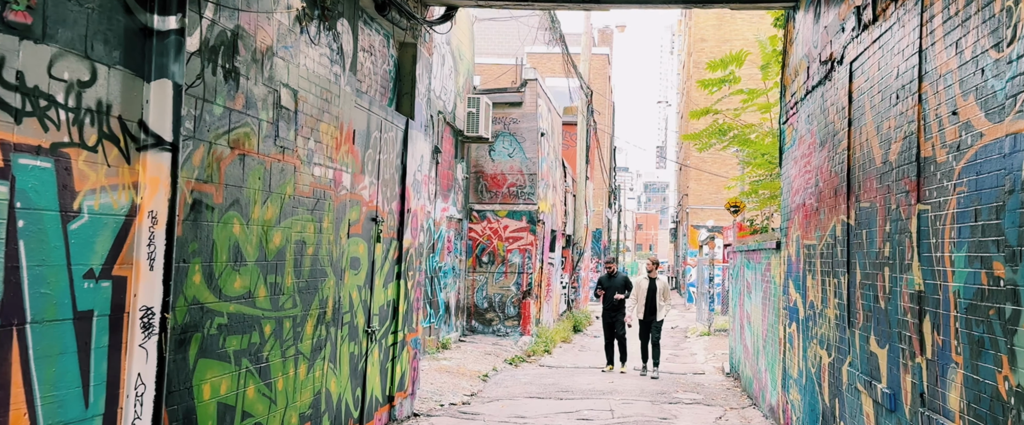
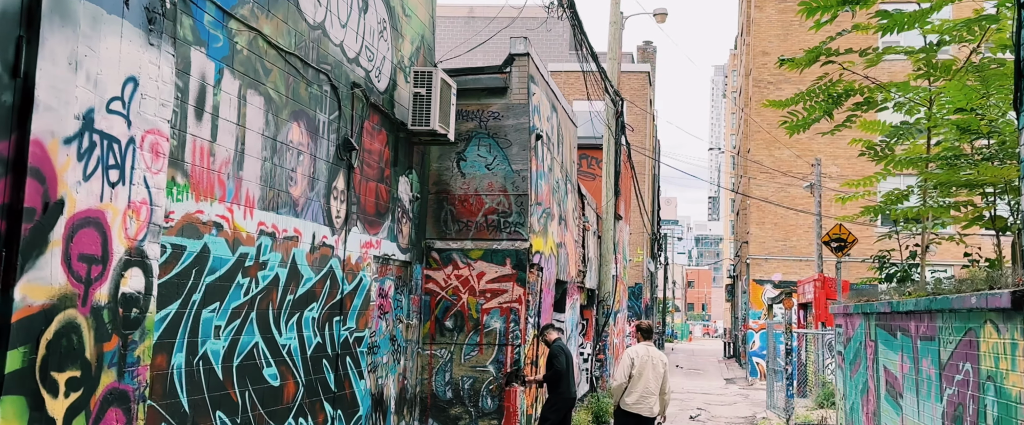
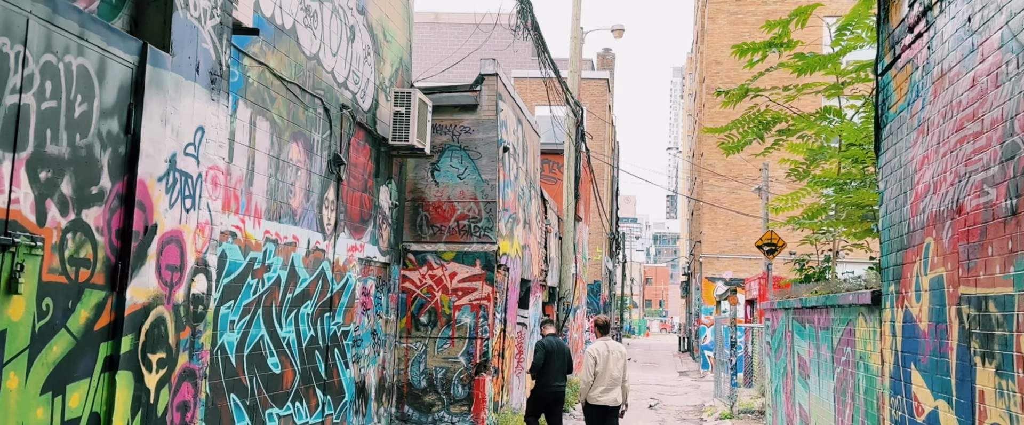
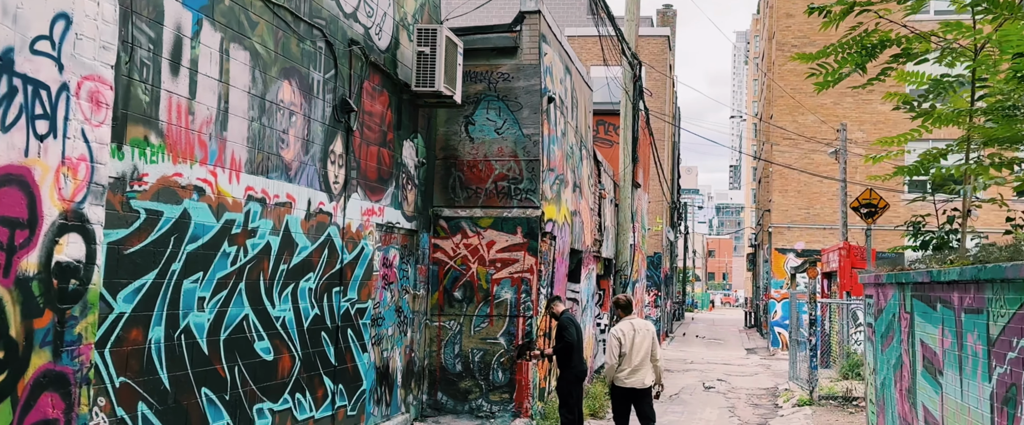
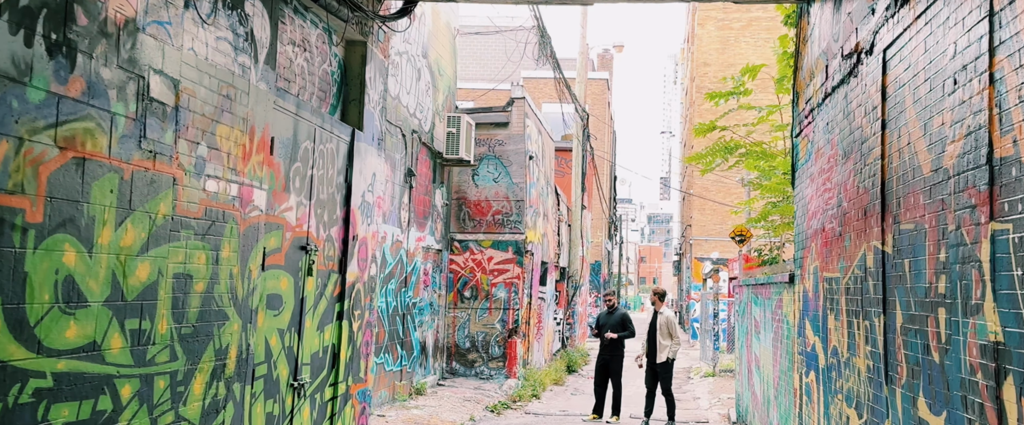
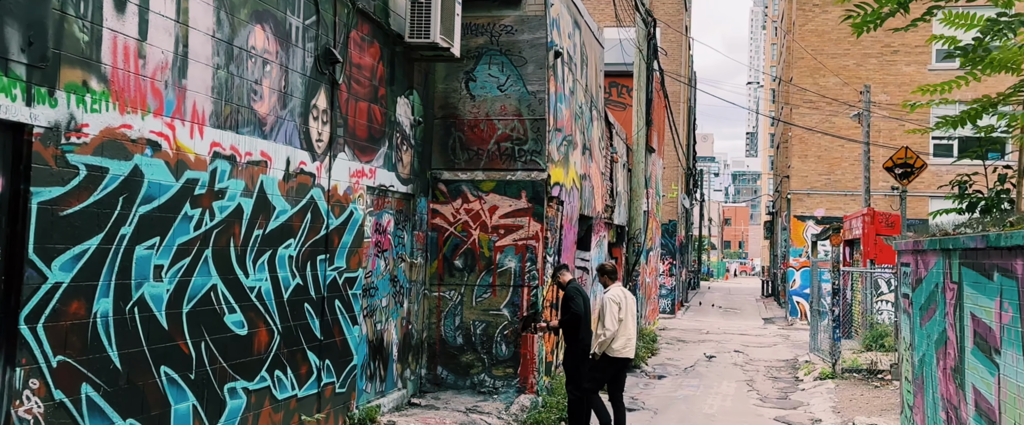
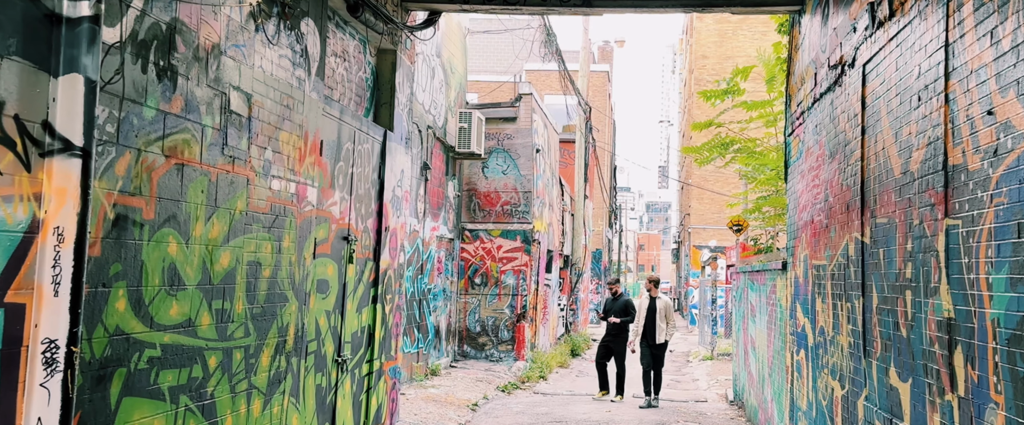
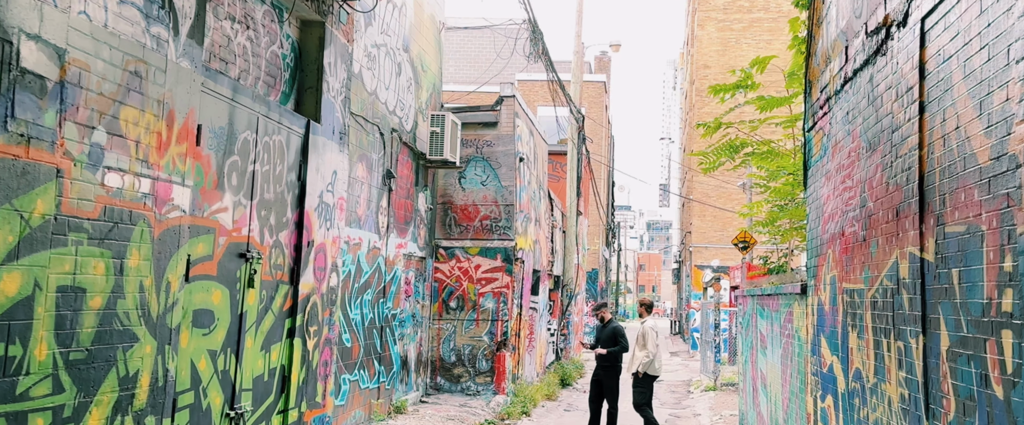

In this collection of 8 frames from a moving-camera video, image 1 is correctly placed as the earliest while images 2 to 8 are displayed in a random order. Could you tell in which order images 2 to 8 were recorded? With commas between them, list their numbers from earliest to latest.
7, 5, 8, 3, 2, 4, 6
